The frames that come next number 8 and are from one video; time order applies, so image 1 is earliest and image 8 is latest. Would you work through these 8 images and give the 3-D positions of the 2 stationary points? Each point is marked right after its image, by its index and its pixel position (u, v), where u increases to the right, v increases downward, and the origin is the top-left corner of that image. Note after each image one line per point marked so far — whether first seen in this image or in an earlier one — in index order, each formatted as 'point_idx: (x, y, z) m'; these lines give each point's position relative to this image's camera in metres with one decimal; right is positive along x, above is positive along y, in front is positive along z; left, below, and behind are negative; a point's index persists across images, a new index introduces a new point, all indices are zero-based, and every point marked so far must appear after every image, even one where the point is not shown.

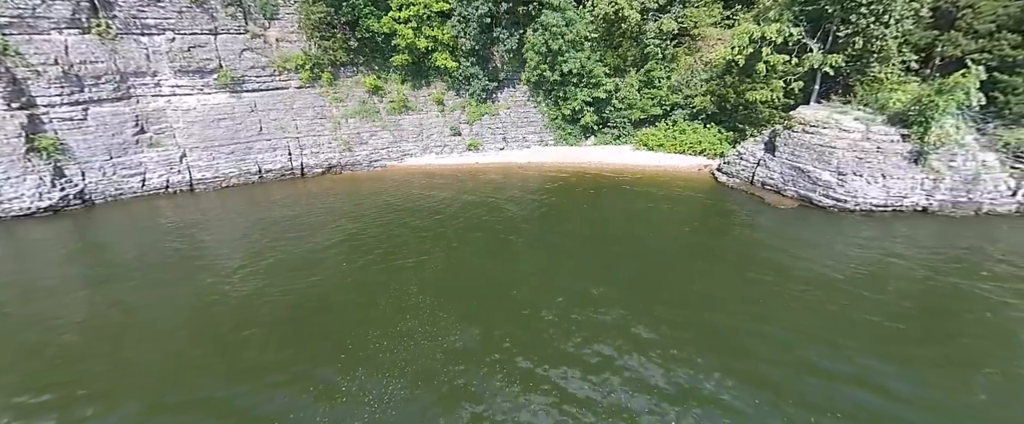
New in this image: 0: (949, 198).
0: (+22.5, +0.7, +20.4) m
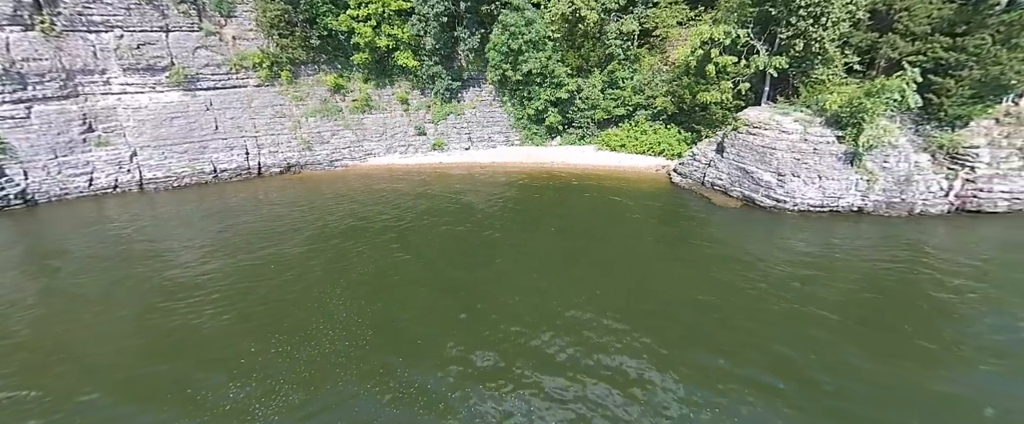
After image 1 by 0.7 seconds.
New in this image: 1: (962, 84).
0: (+19.5, +0.7, +20.7) m
1: (+22.4, +6.4, +19.3) m
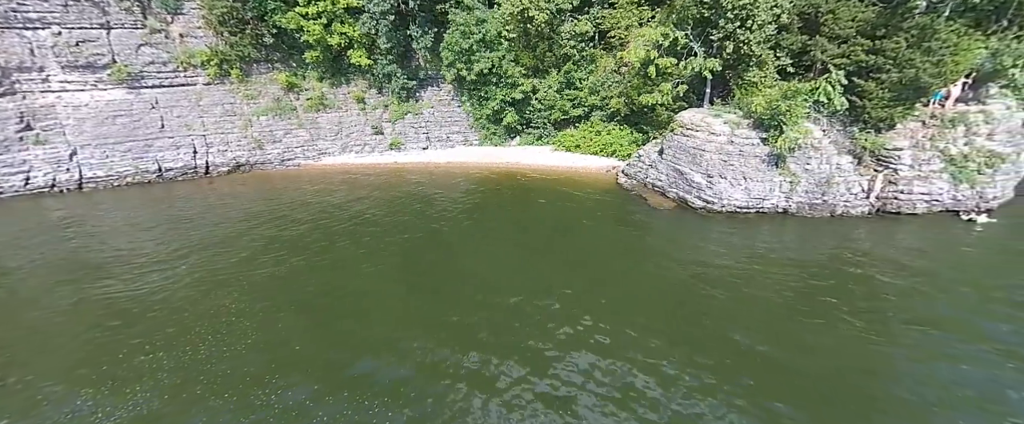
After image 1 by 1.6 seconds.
0: (+15.7, +0.6, +20.9) m
1: (+18.6, +6.3, +19.6) m
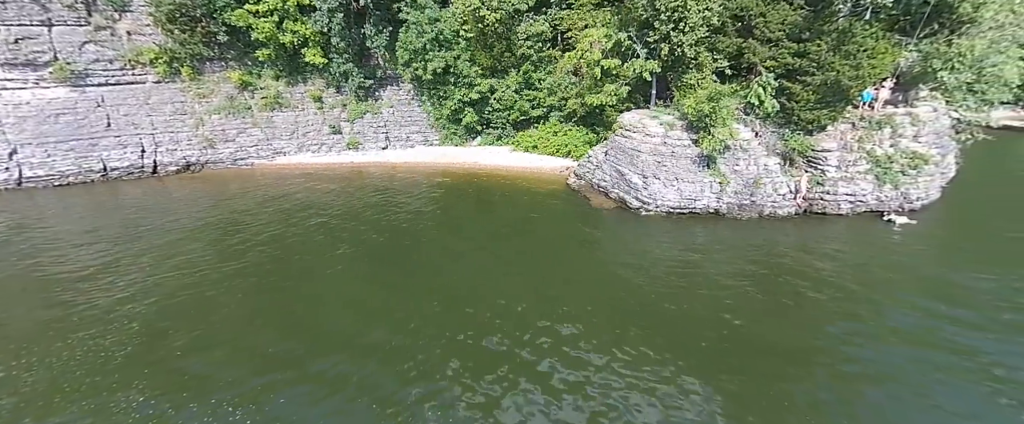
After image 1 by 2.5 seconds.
0: (+12.1, +0.6, +21.1) m
1: (+15.1, +6.3, +19.8) m
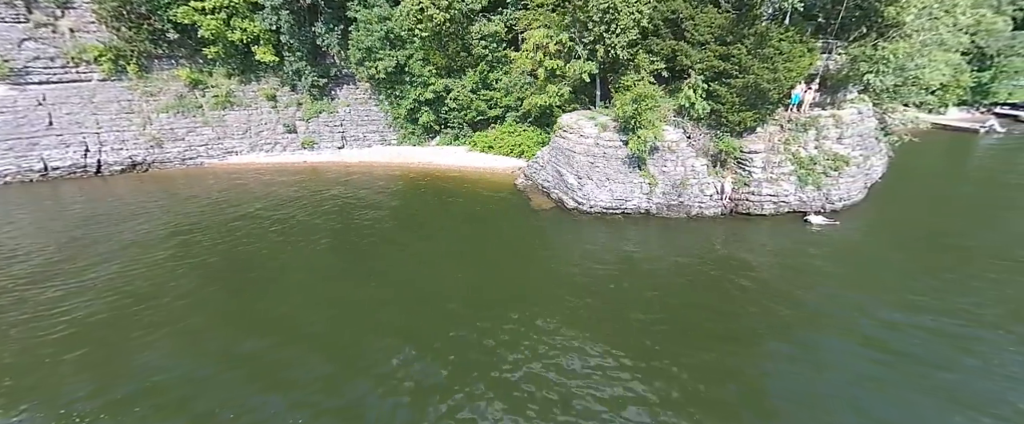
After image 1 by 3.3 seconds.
0: (+8.4, +0.6, +21.4) m
1: (+11.4, +6.3, +20.1) m
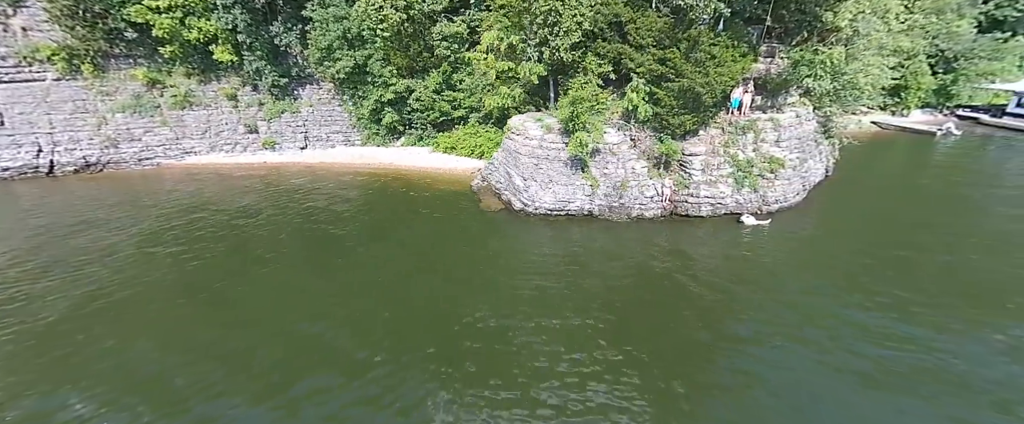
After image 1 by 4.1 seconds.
0: (+5.3, +0.5, +21.7) m
1: (+8.3, +6.2, +20.4) m
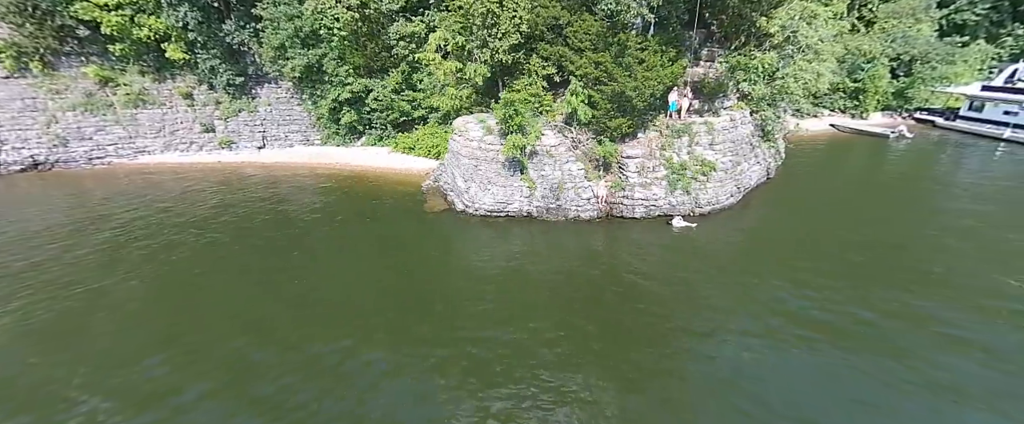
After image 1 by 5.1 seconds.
0: (+1.9, +0.4, +21.9) m
1: (+4.9, +6.1, +20.7) m
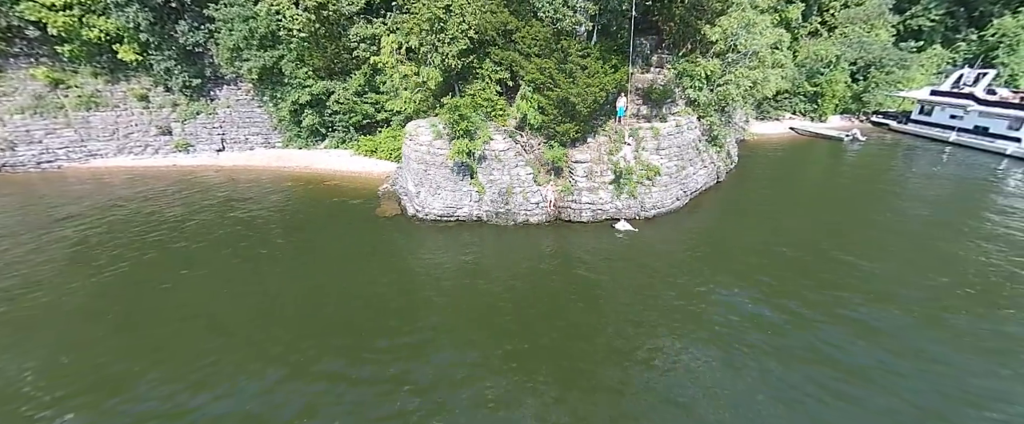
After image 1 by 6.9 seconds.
0: (-1.0, +0.1, +22.1) m
1: (+2.0, +5.8, +20.9) m
